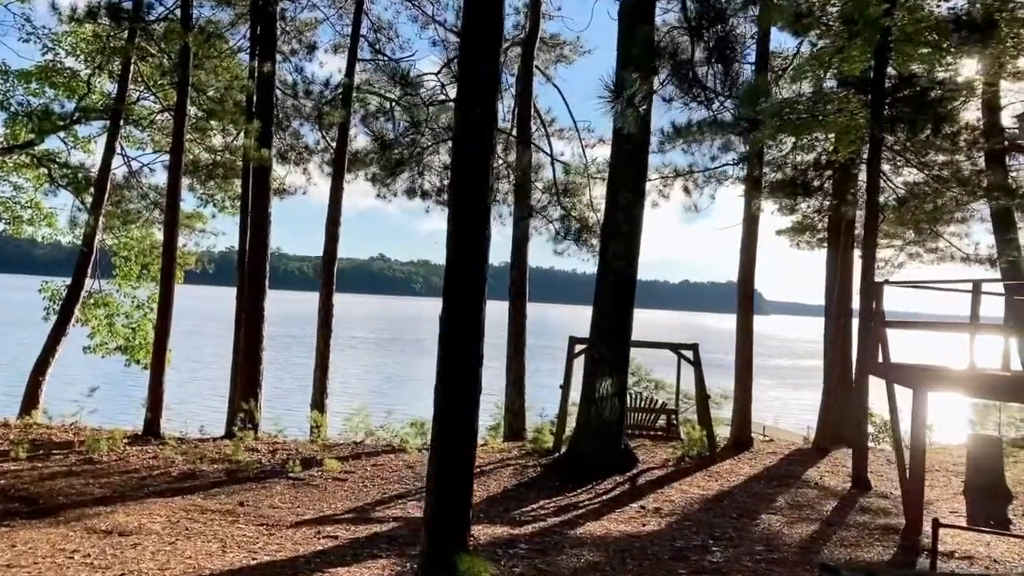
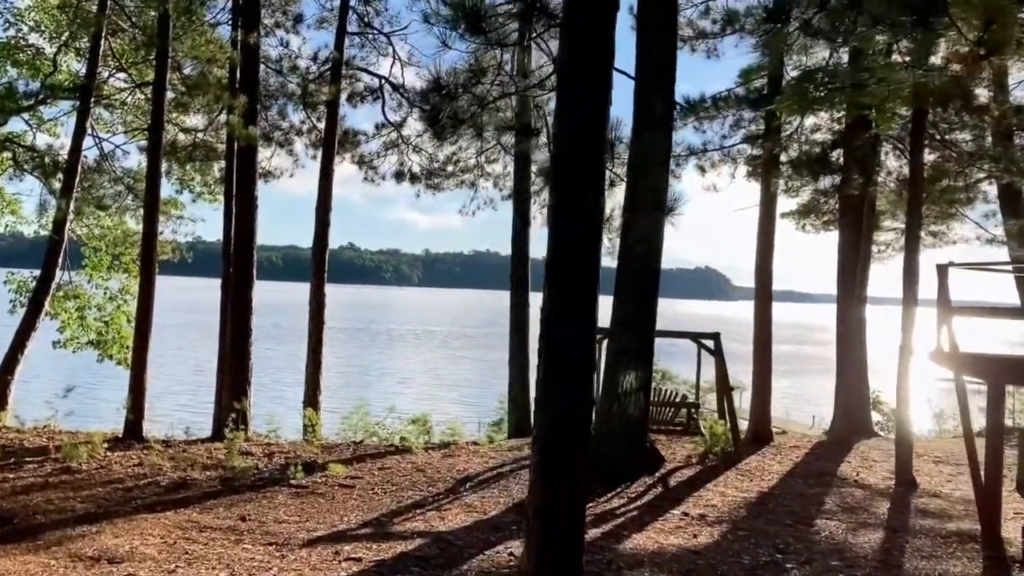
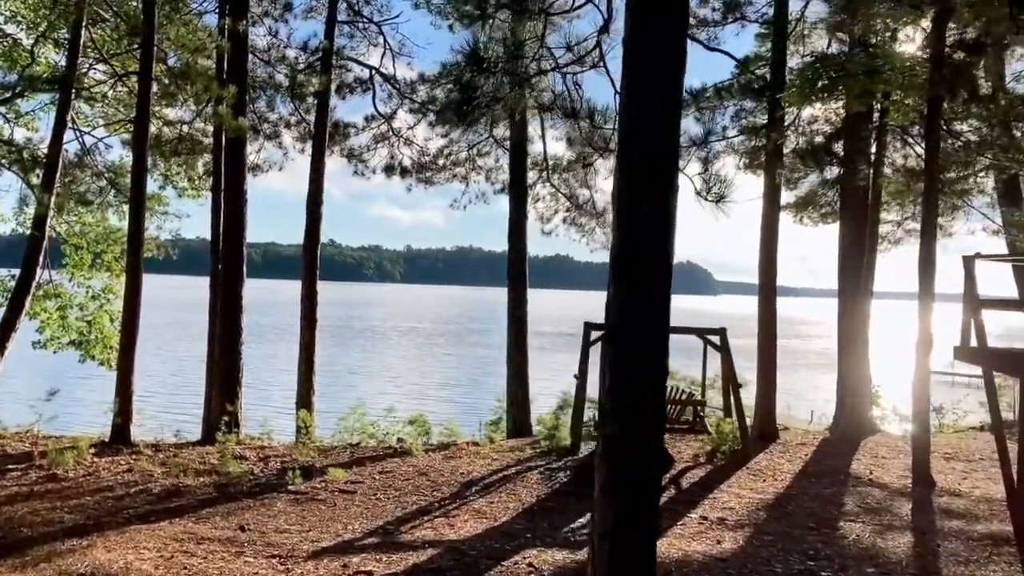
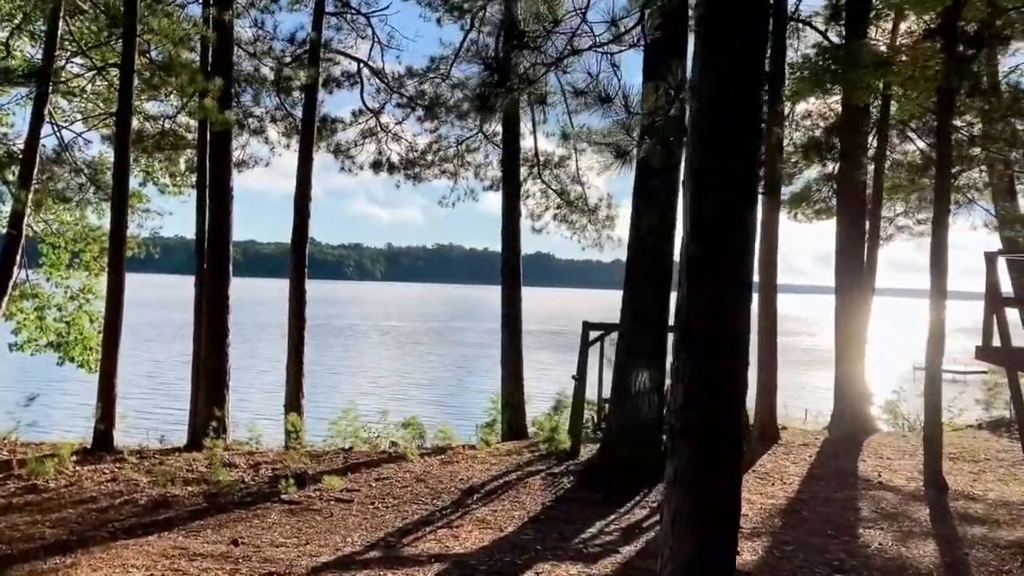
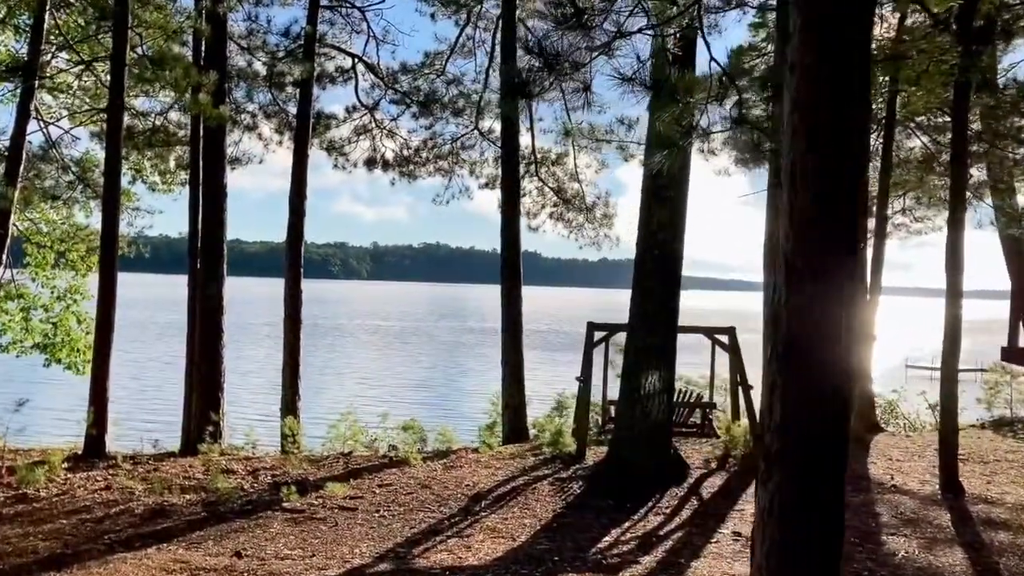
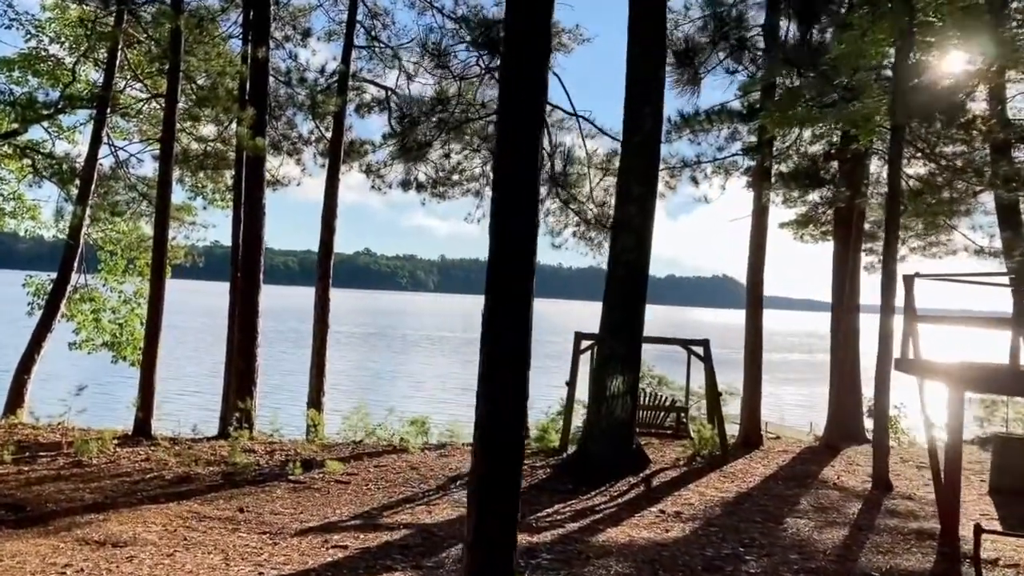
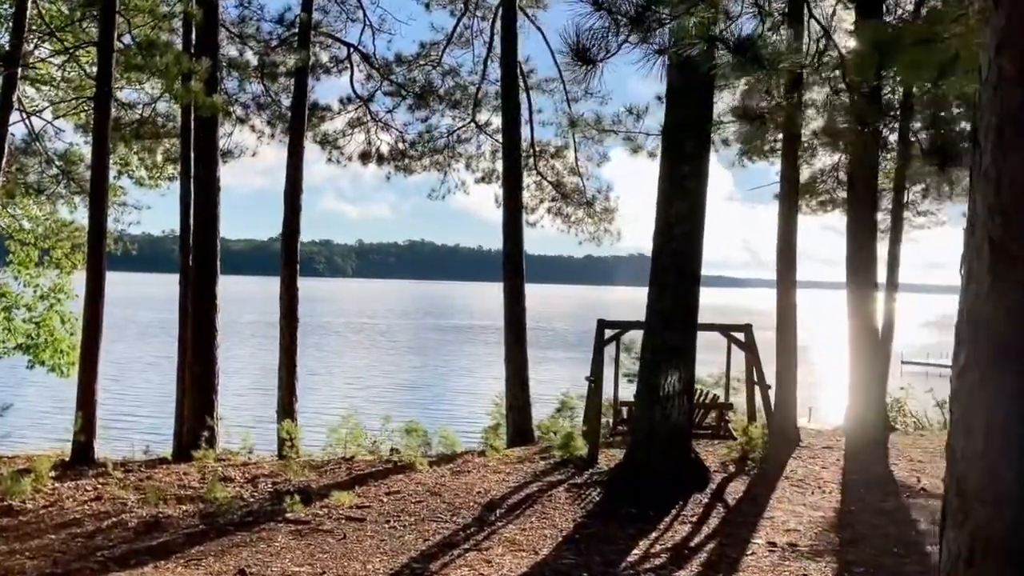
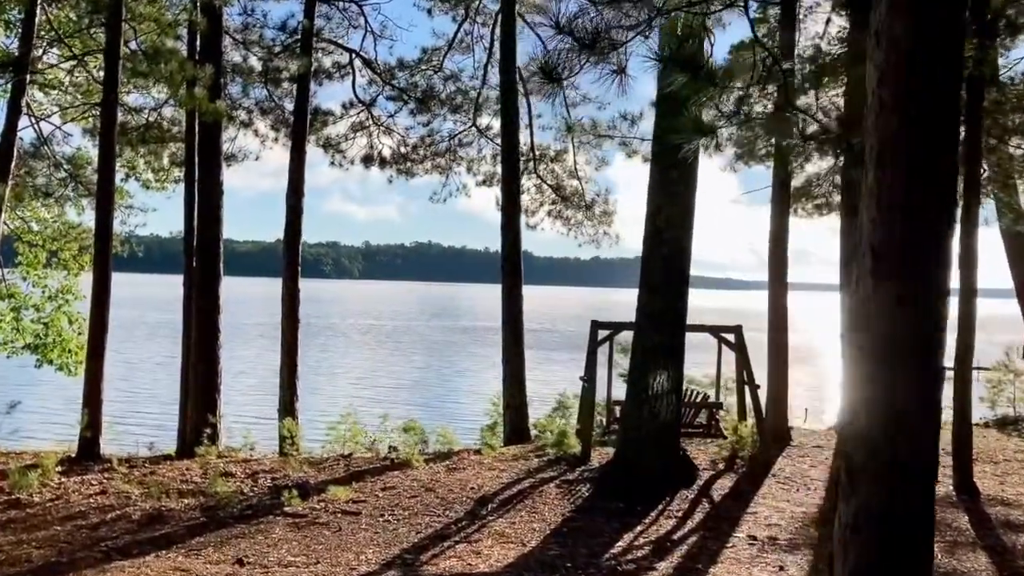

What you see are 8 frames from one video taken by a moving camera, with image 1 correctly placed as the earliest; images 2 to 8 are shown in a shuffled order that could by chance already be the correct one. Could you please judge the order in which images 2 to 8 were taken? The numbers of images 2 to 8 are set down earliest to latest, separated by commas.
6, 2, 3, 4, 5, 8, 7
